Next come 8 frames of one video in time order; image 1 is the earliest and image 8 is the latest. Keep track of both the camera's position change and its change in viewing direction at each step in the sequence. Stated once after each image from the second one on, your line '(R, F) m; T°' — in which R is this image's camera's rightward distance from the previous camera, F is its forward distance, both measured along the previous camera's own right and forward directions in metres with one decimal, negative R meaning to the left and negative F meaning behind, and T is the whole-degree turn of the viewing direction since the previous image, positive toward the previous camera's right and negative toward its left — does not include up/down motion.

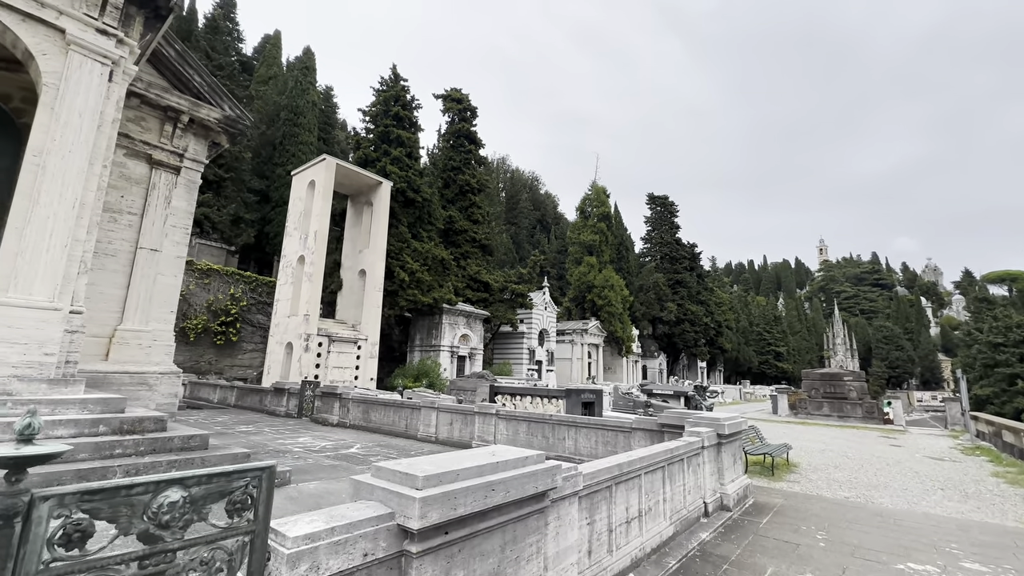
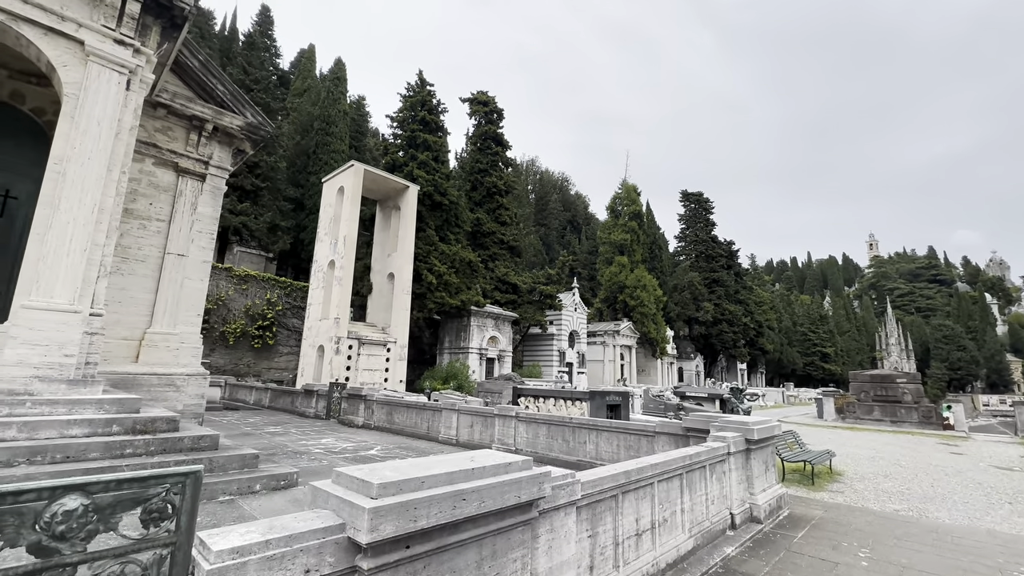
(+0.3, +0.2) m; -4°
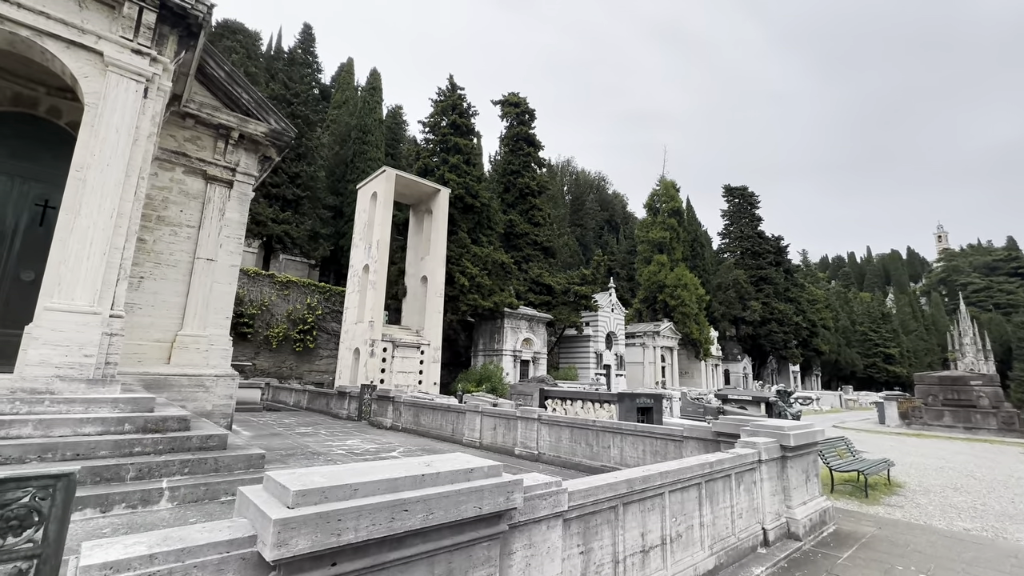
(+0.3, +0.3) m; -5°
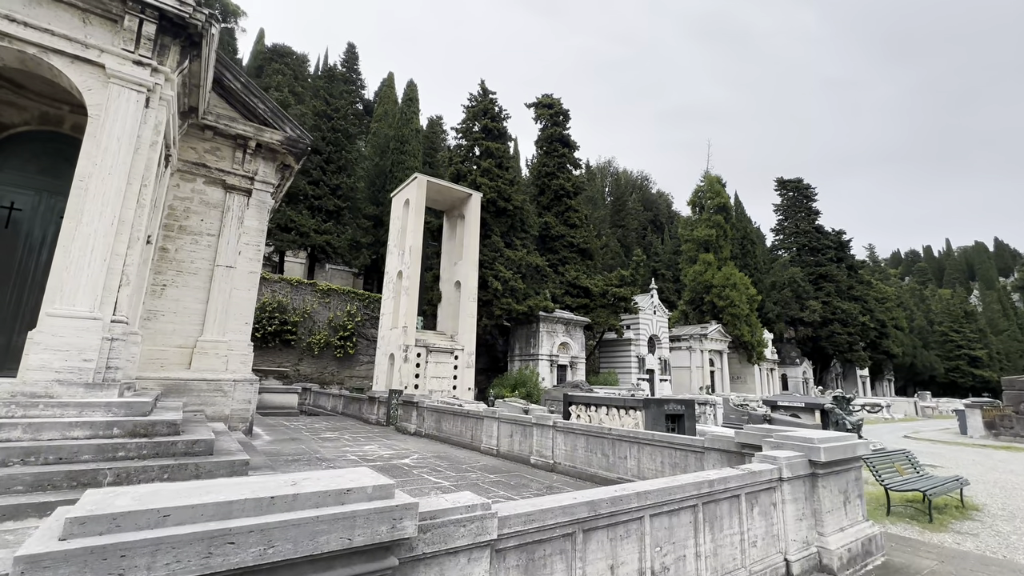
(+0.6, +0.4) m; -6°
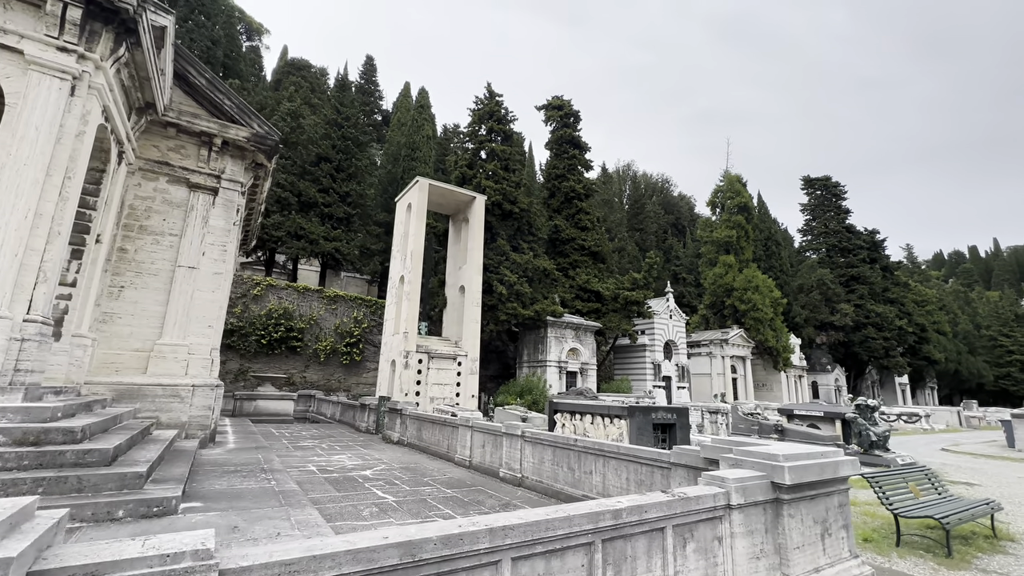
(+0.9, +0.6) m; -3°
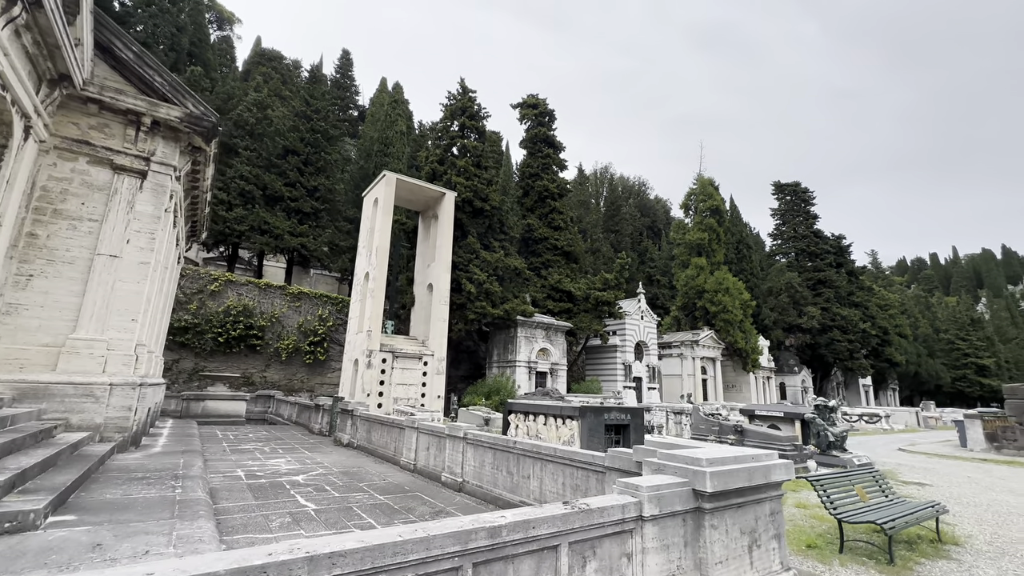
(+0.5, +0.4) m; +3°
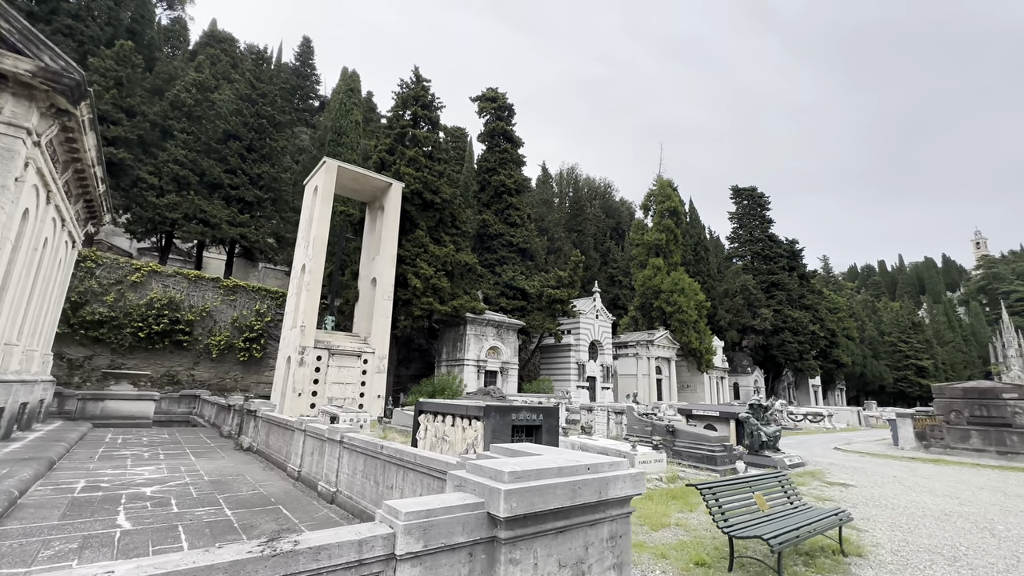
(+1.1, +0.7) m; +4°
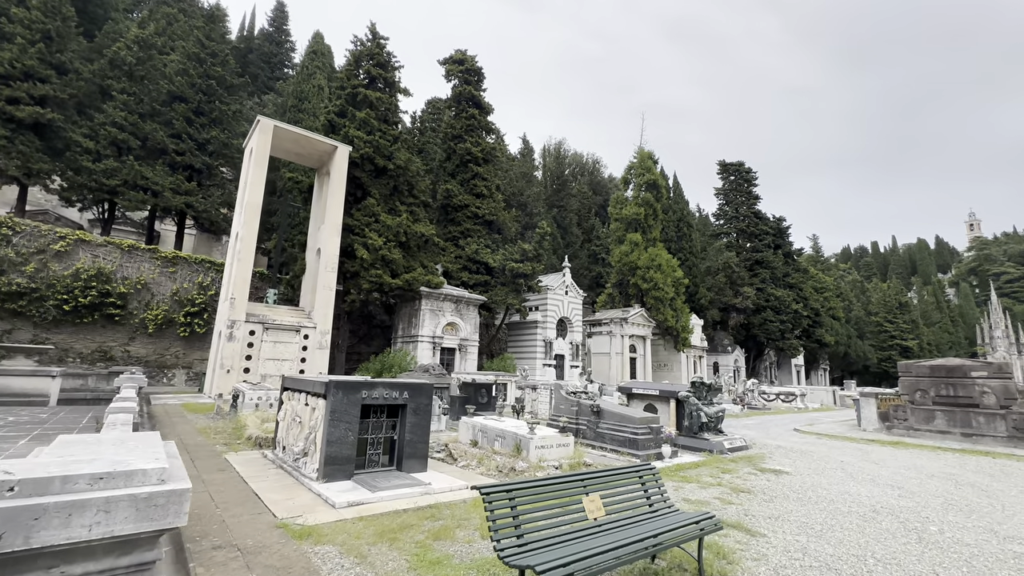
(+1.8, +1.2) m; 0°
